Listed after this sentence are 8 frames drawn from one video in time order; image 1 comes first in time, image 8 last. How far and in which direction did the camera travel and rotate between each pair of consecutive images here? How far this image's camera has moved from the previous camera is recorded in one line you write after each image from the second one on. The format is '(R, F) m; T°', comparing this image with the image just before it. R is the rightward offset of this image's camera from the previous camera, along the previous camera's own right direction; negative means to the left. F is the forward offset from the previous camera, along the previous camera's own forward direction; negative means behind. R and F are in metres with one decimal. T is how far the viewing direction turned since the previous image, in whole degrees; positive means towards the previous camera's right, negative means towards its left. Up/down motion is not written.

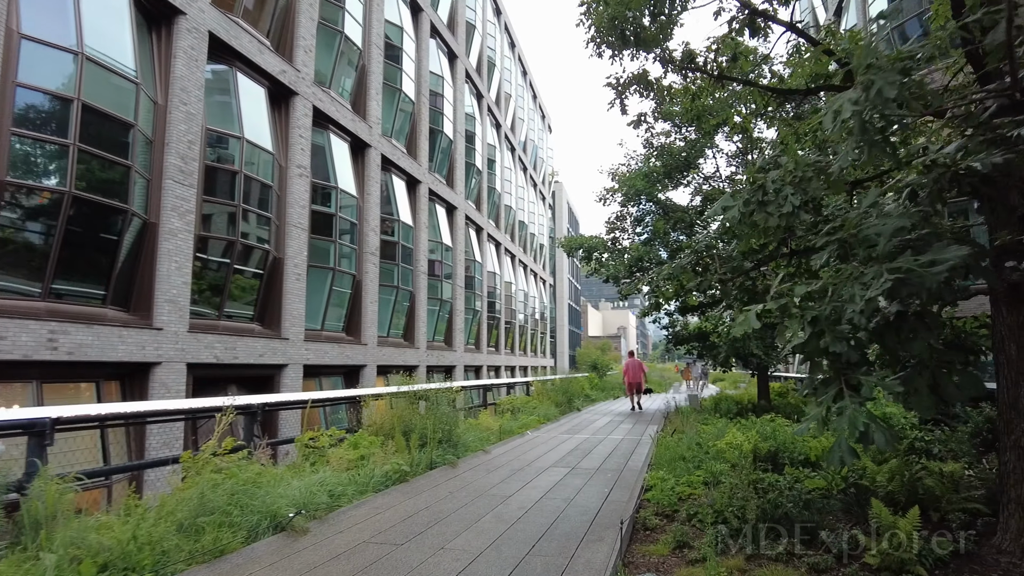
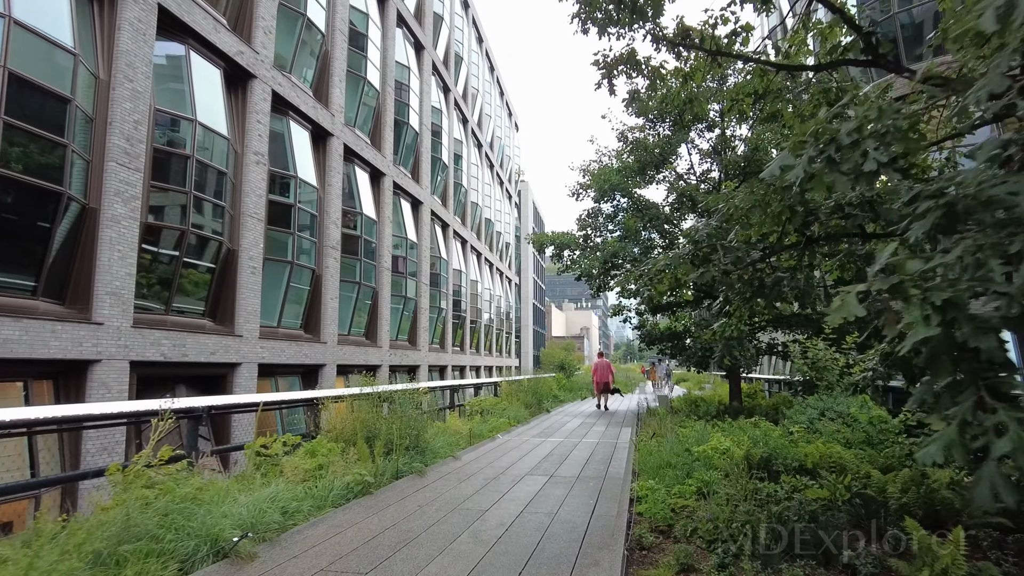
(-0.1, +0.4) m; +3°
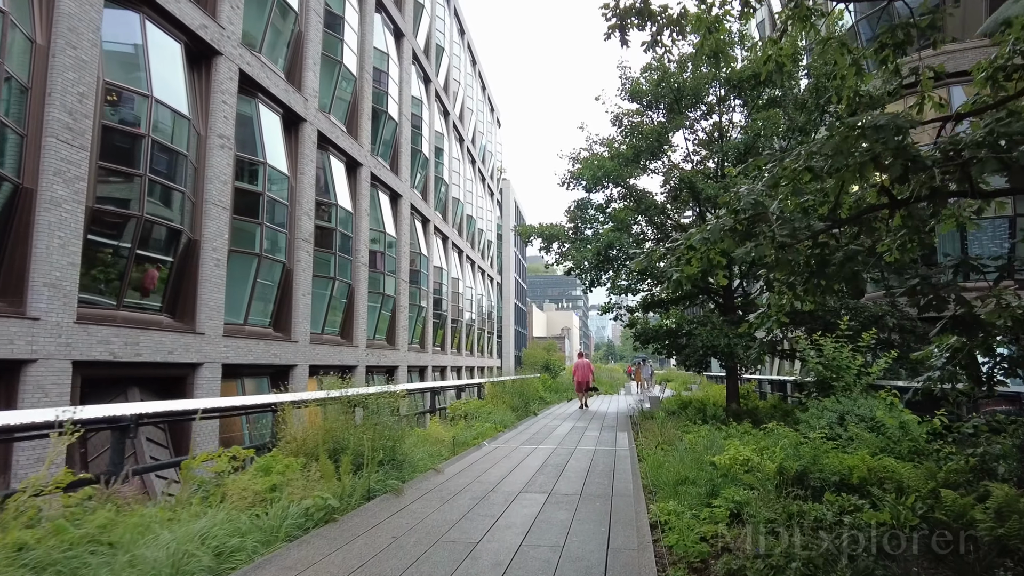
(-0.1, +0.8) m; +2°
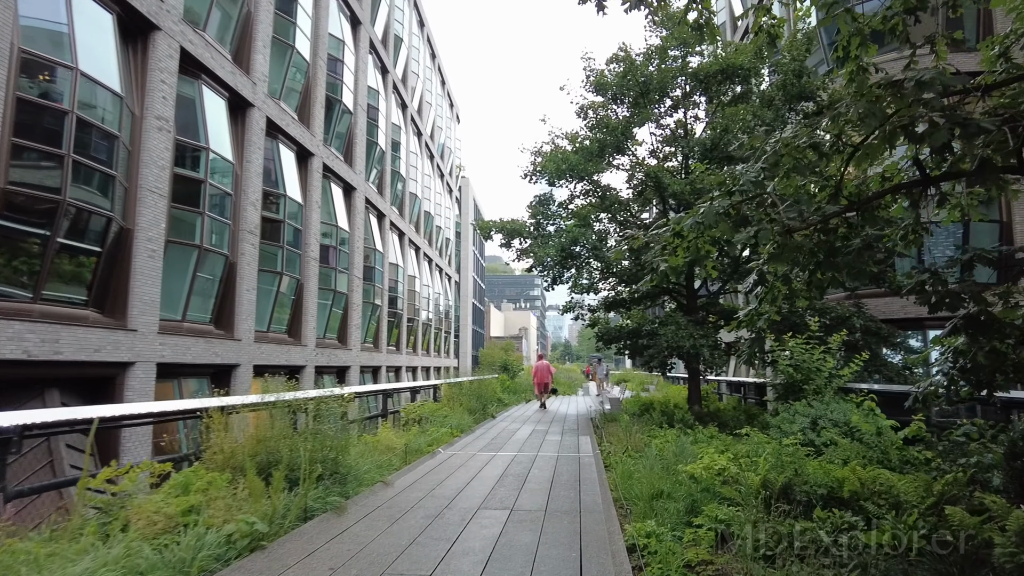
(0.0, +0.5) m; +4°
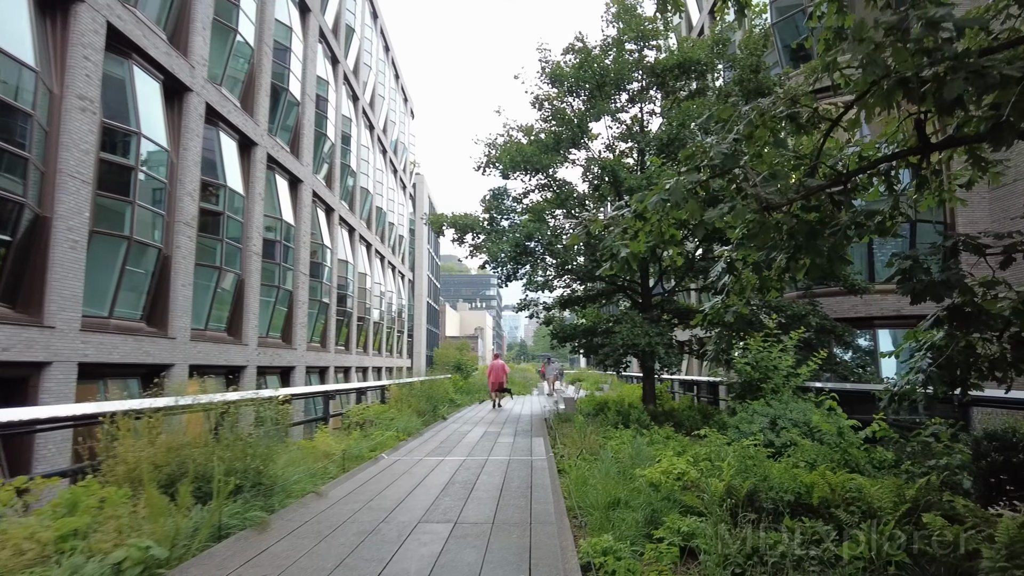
(+0.1, +0.4) m; +4°
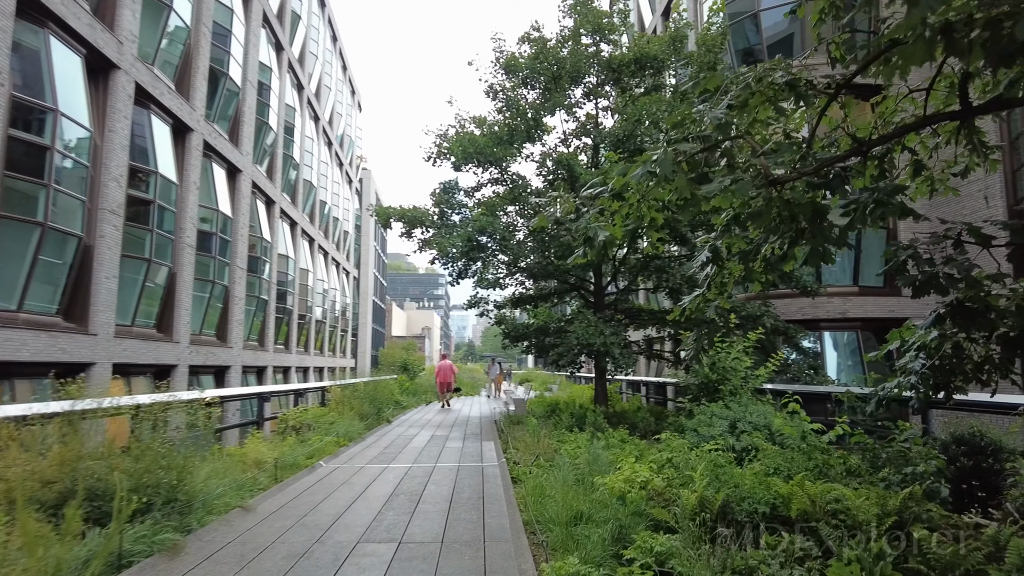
(0.0, +0.4) m; +4°
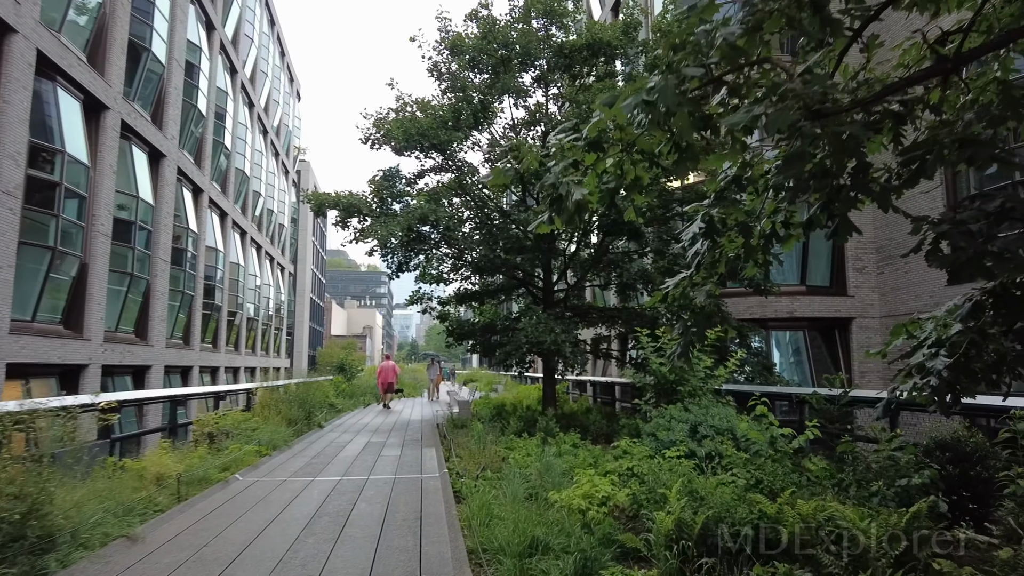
(0.0, +0.6) m; +5°
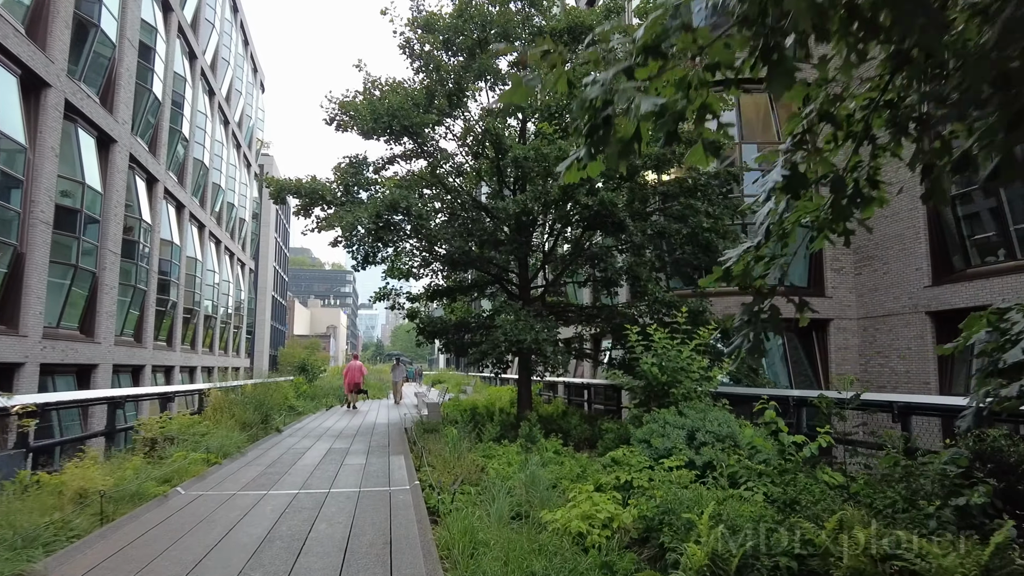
(-0.1, +0.5) m; +3°
